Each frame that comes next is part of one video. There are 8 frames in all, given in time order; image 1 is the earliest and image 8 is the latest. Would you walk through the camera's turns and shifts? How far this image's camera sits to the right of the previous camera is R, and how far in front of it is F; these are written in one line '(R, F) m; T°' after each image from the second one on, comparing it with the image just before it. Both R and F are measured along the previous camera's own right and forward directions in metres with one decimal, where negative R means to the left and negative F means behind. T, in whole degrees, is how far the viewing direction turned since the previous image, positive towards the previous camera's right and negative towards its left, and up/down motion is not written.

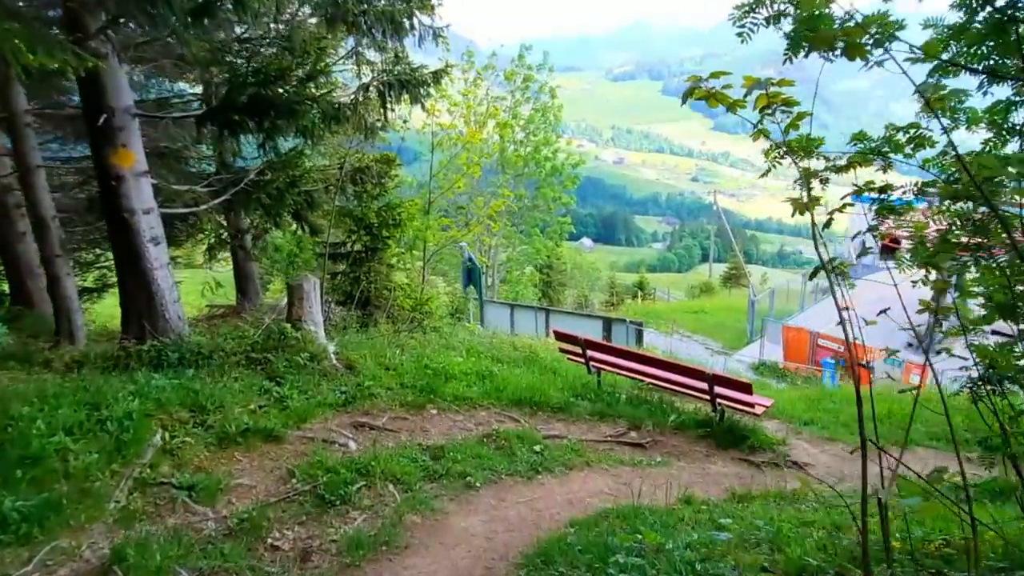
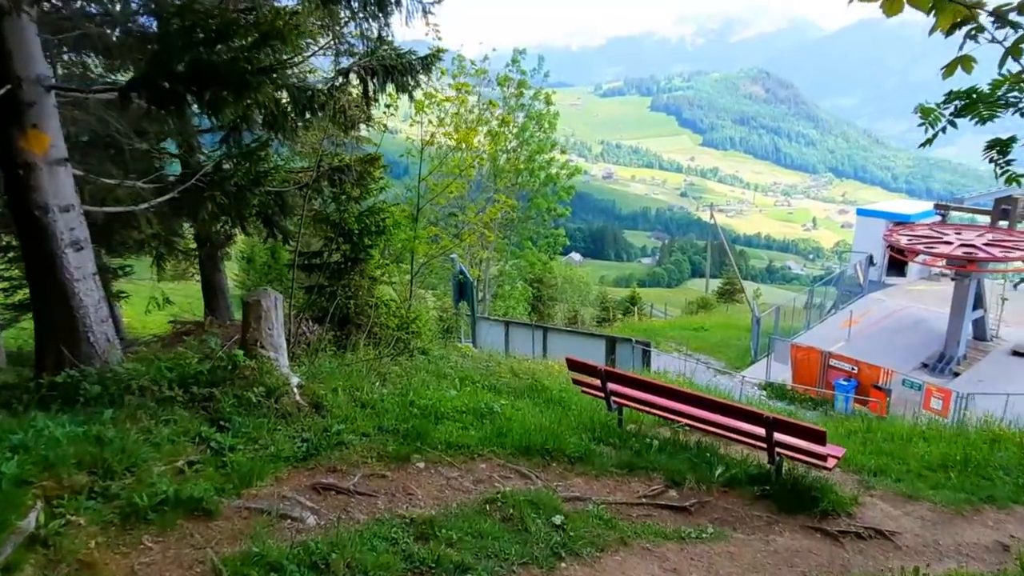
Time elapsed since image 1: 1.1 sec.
(-0.1, +1.0) m; +1°
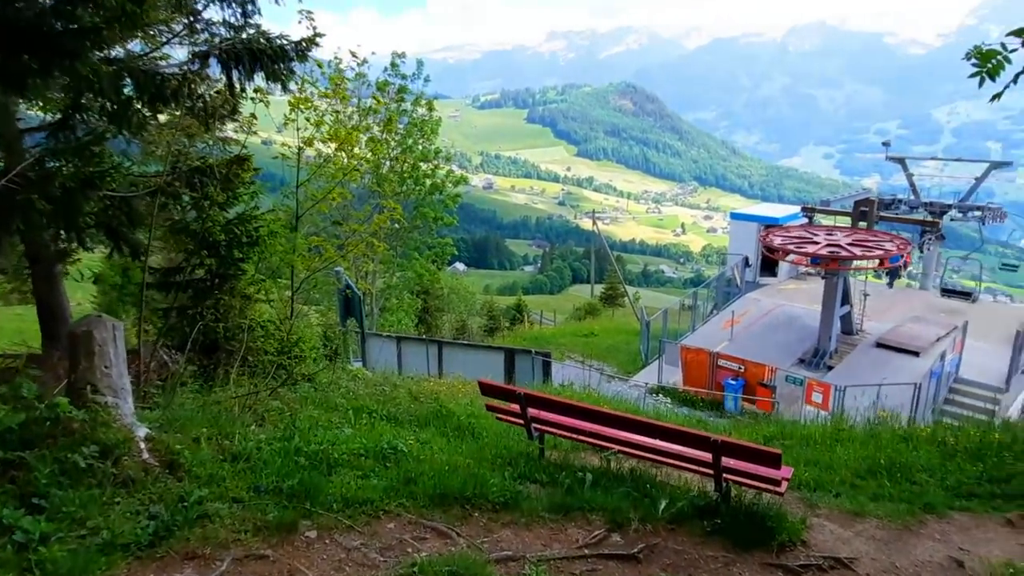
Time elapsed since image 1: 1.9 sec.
(-0.1, +0.7) m; +9°
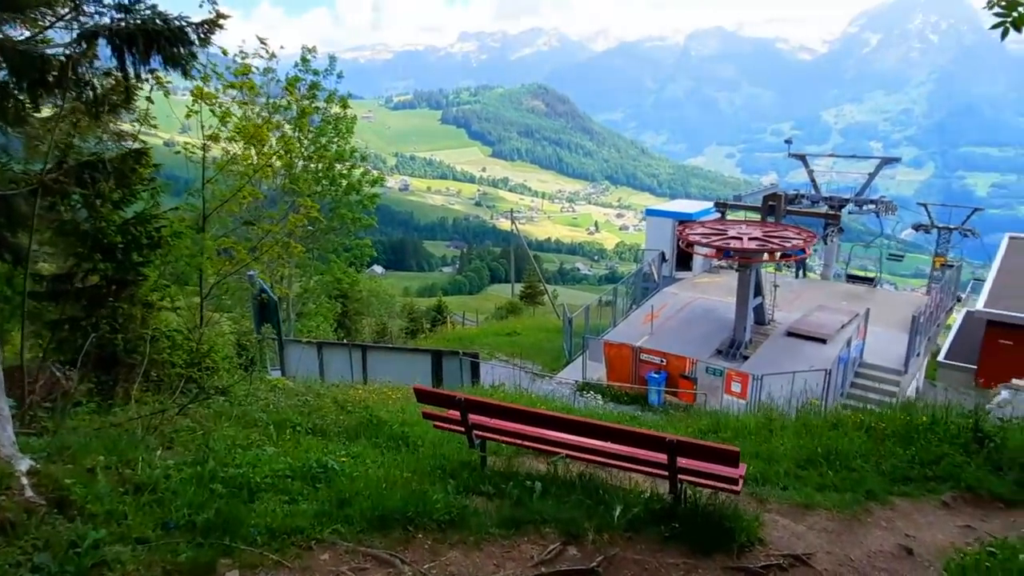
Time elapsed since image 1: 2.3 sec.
(-0.1, +0.3) m; +7°
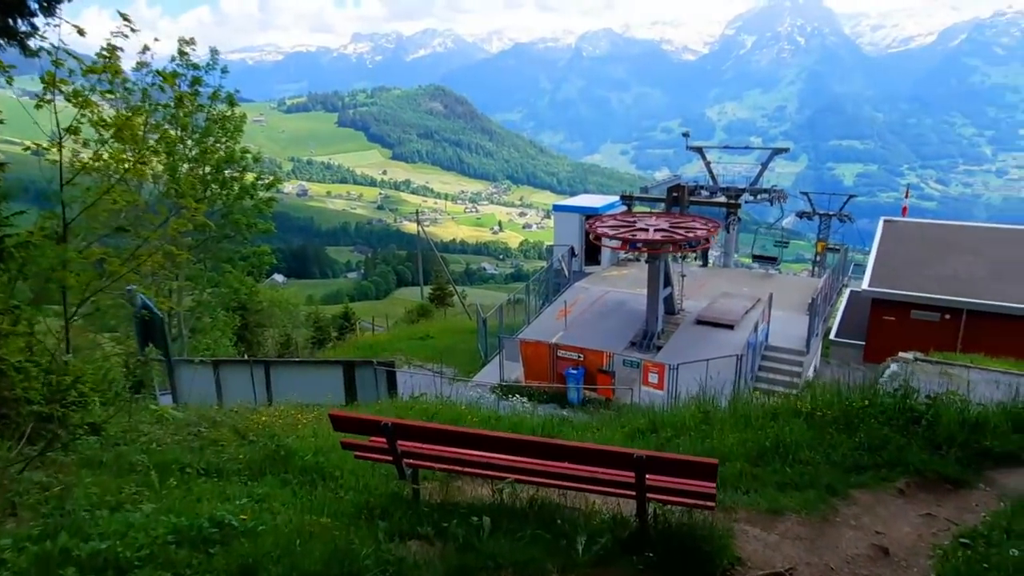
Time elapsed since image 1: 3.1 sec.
(-0.1, +0.6) m; +7°
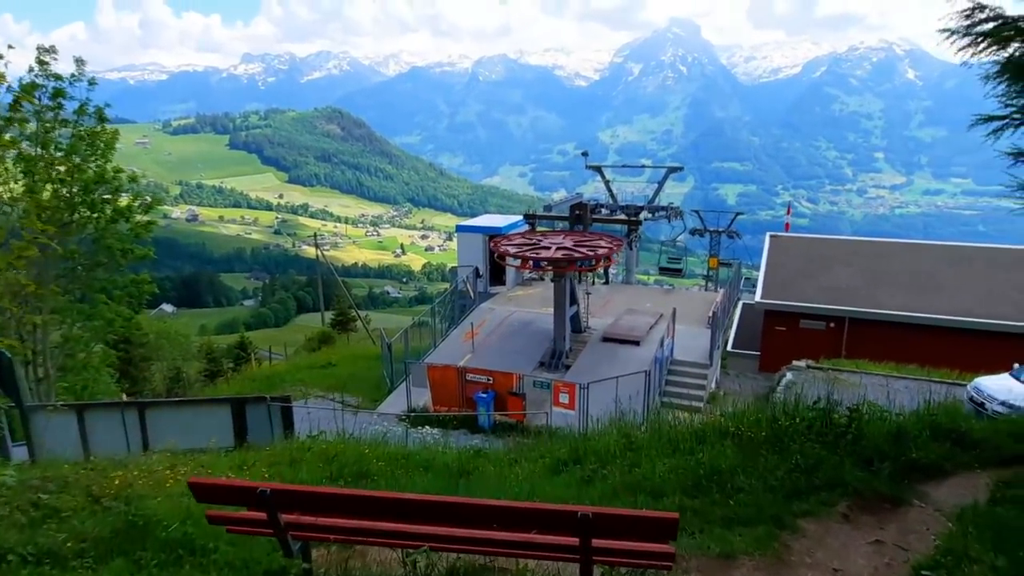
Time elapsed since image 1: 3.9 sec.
(0.0, +0.6) m; +8°
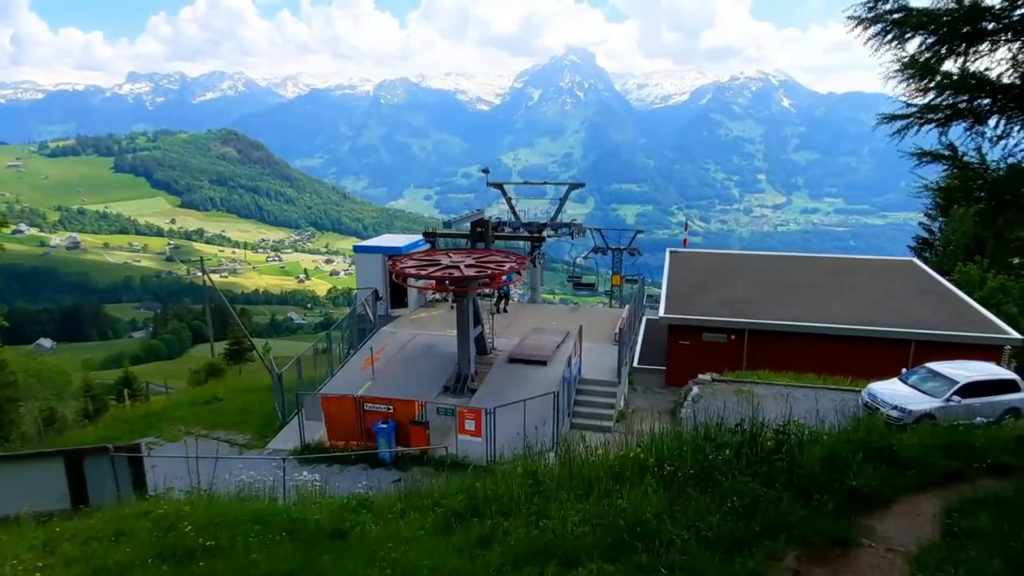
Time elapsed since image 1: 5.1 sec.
(+0.2, +0.9) m; +7°
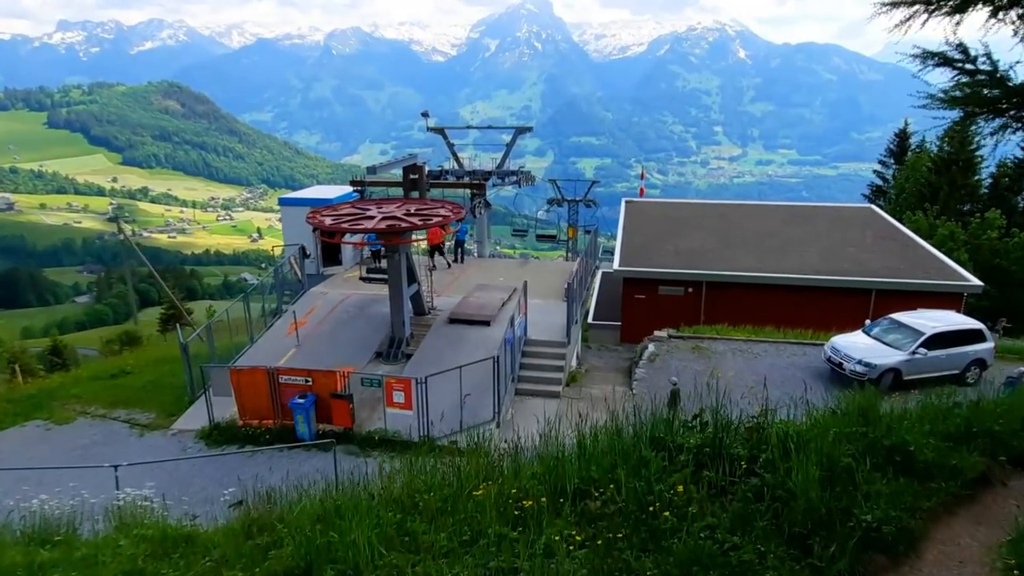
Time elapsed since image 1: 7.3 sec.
(+0.6, +1.8) m; +3°
